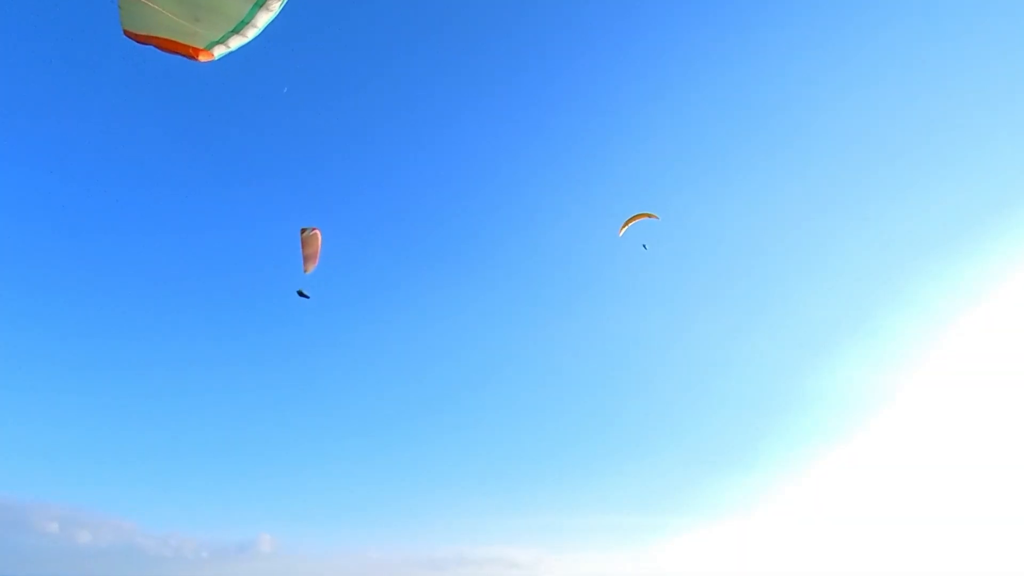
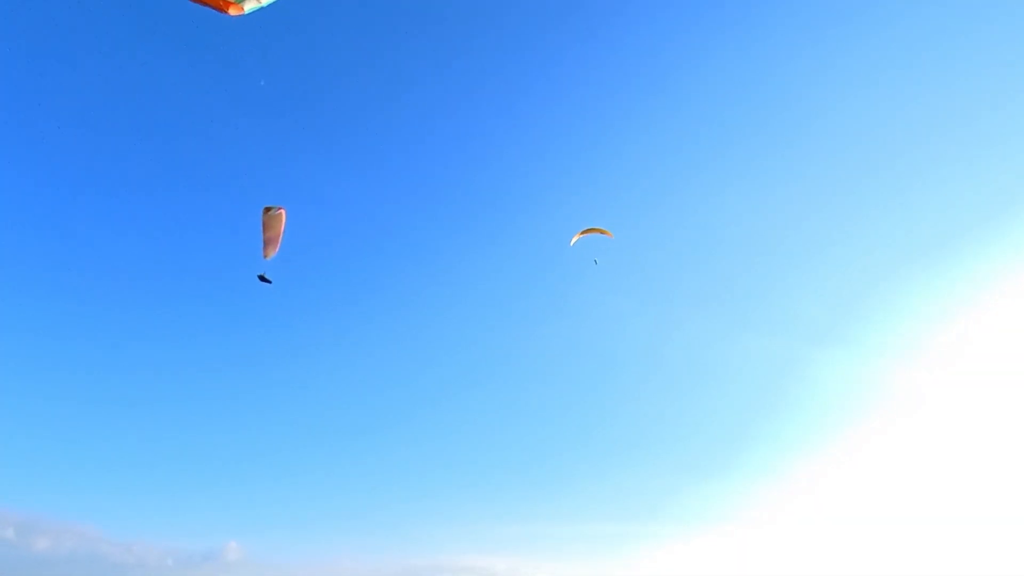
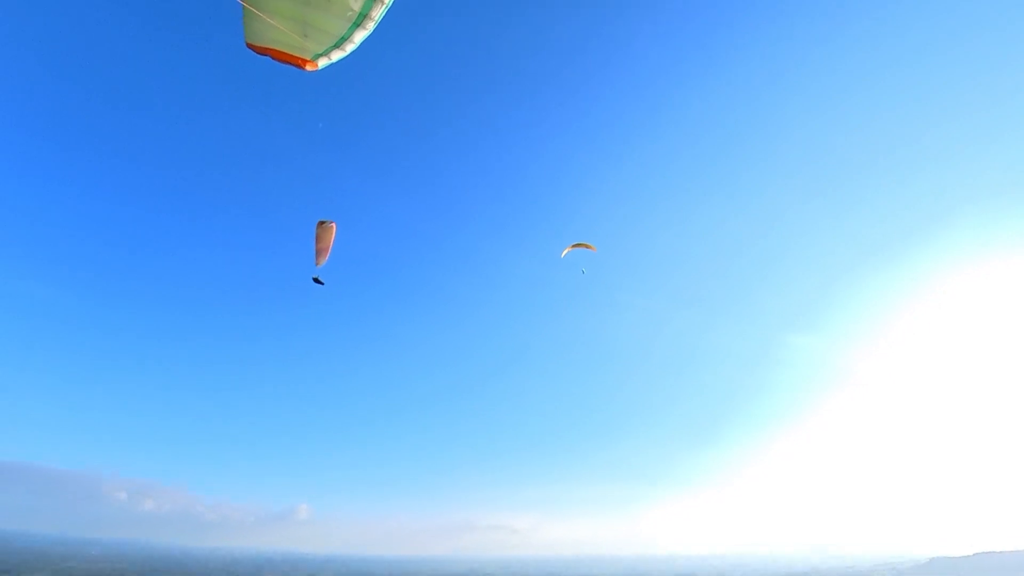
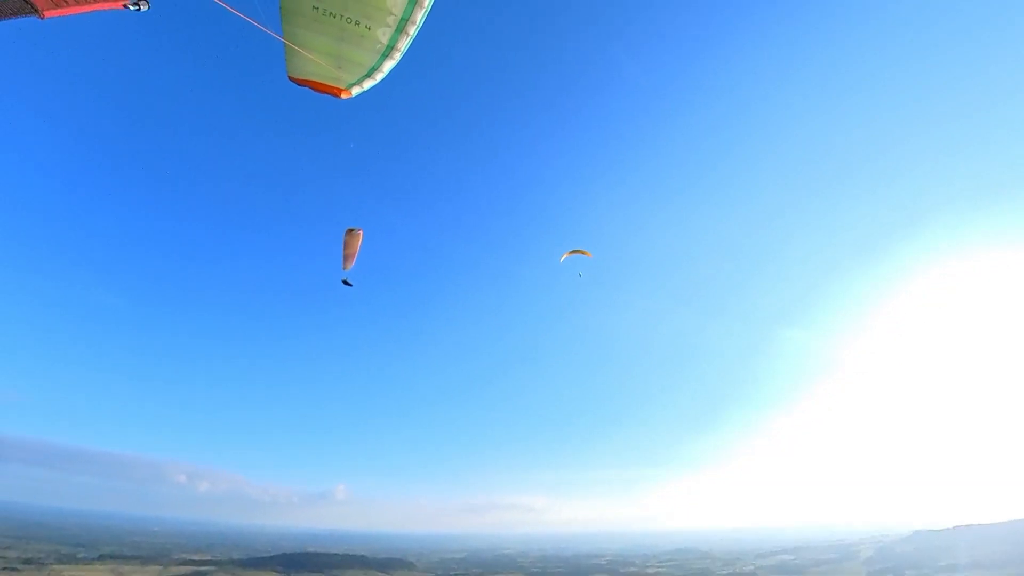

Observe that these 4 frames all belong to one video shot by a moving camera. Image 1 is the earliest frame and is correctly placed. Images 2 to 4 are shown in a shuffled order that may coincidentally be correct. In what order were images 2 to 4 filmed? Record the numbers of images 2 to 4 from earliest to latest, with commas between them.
2, 3, 4
